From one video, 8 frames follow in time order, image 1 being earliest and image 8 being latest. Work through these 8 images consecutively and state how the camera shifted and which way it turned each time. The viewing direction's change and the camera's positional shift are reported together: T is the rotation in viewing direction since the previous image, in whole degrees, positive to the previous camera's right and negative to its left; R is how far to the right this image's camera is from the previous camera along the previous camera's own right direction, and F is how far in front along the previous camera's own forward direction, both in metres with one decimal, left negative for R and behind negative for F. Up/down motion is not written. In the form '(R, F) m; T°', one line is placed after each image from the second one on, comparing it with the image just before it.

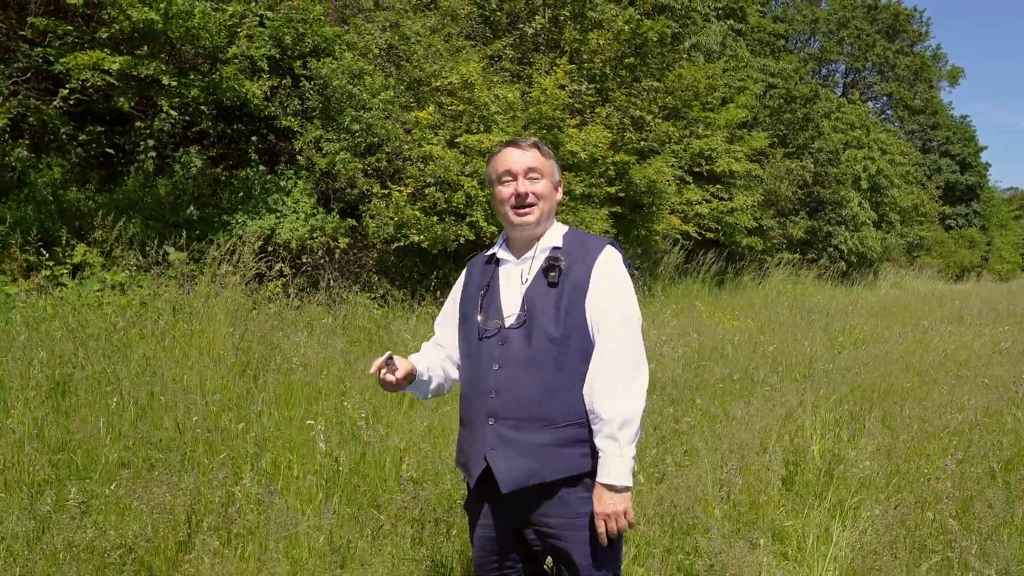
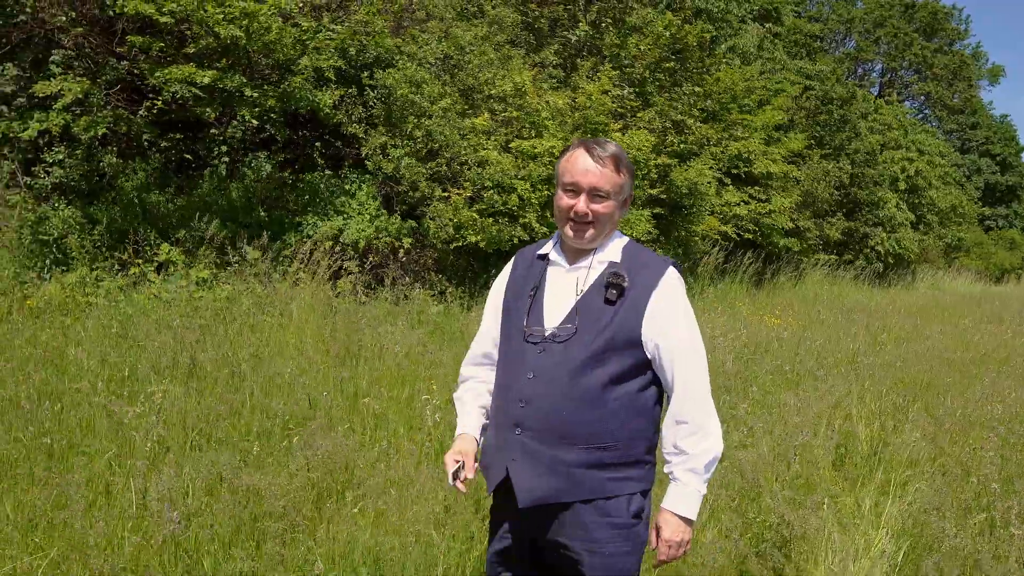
(-0.3, -0.5) m; -2°
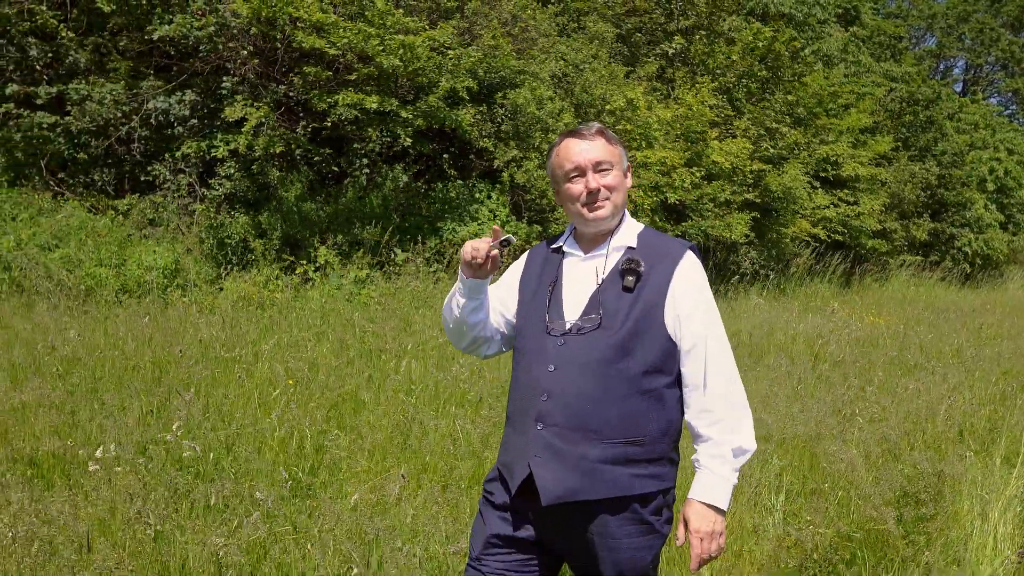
(-0.7, -0.9) m; -5°
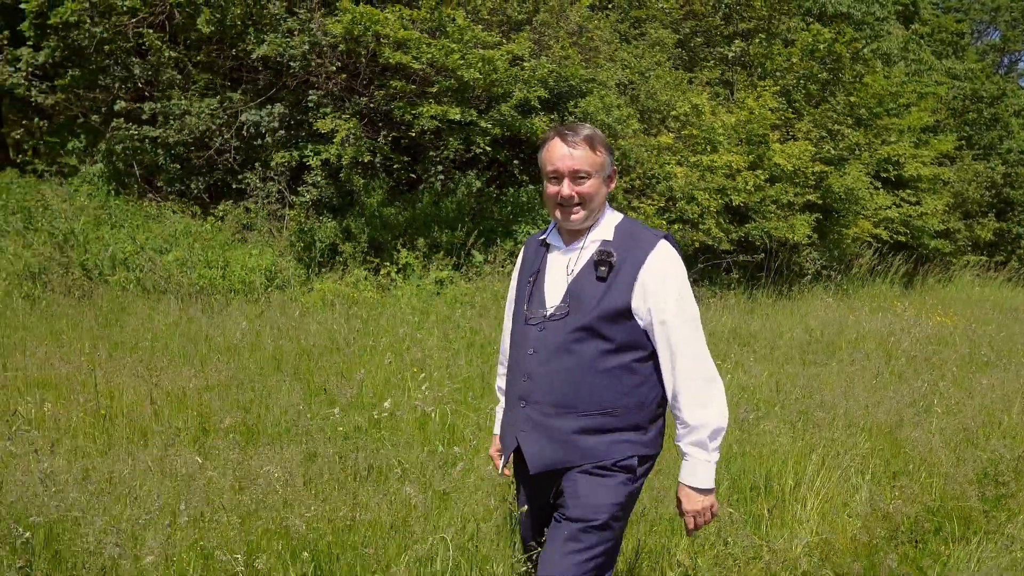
(-0.3, -0.5) m; -3°
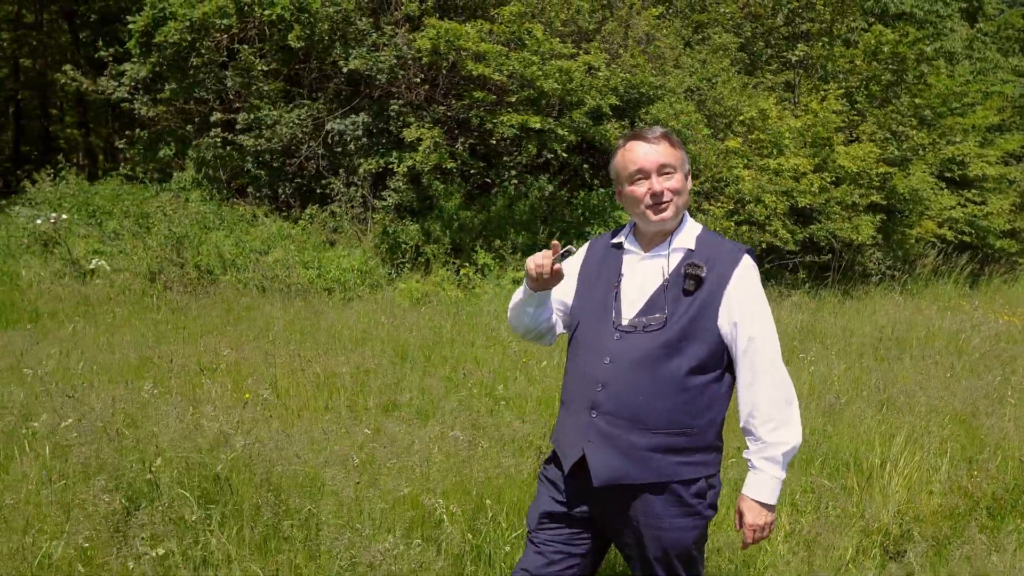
(-0.4, -0.5) m; -3°
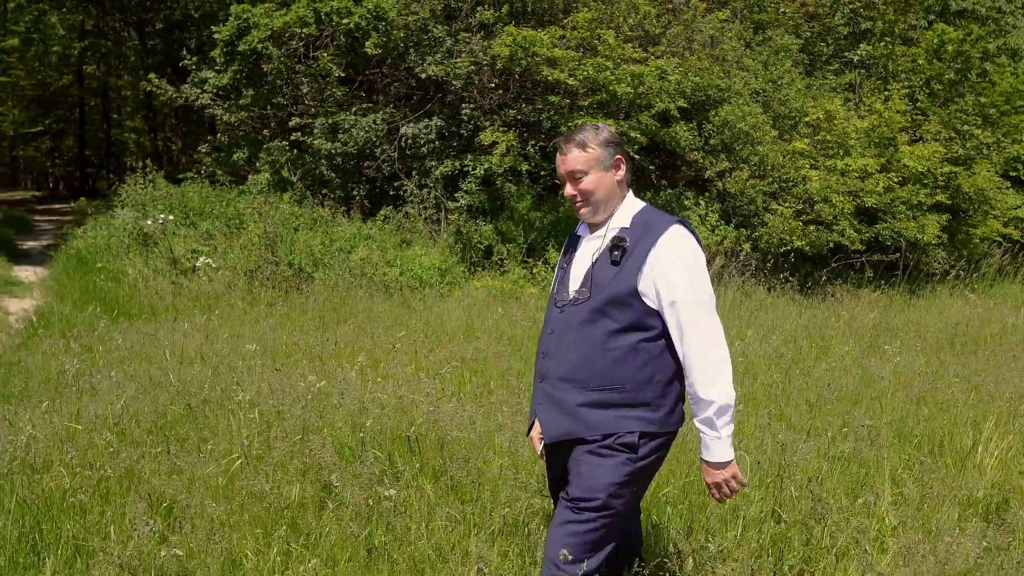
(-0.4, -0.4) m; -3°
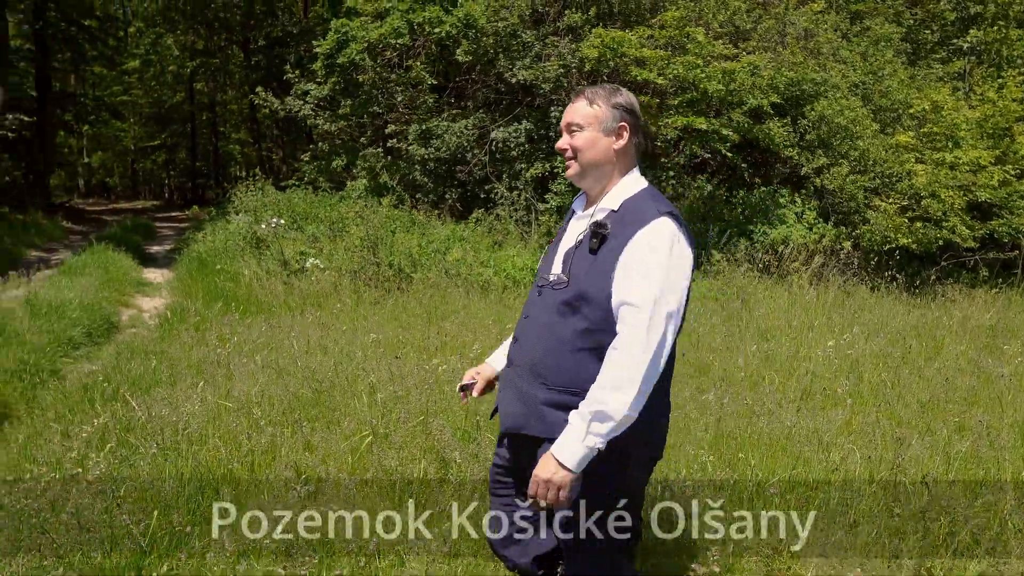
(-0.1, -0.2) m; -6°
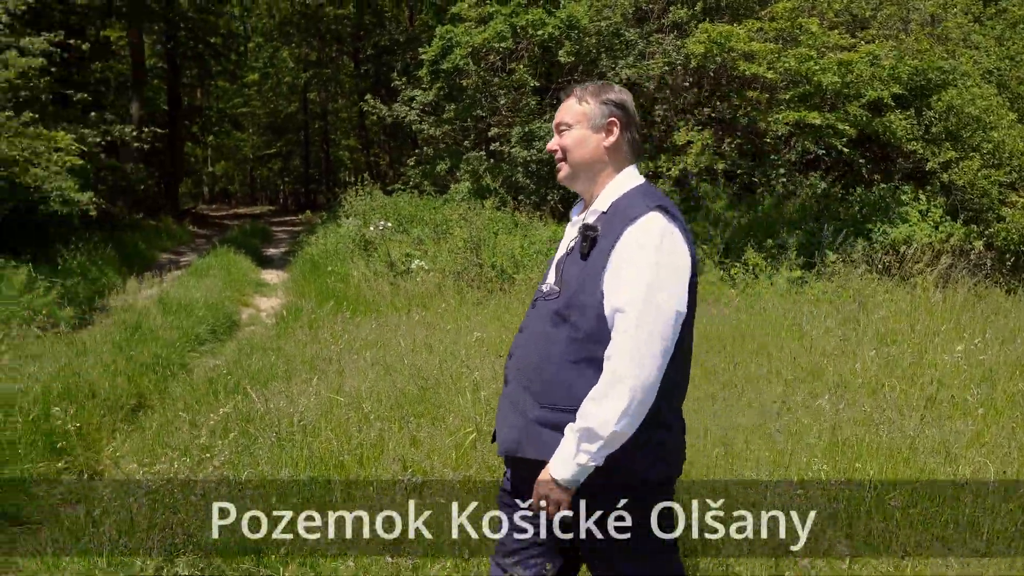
(0.0, 0.0) m; -8°
